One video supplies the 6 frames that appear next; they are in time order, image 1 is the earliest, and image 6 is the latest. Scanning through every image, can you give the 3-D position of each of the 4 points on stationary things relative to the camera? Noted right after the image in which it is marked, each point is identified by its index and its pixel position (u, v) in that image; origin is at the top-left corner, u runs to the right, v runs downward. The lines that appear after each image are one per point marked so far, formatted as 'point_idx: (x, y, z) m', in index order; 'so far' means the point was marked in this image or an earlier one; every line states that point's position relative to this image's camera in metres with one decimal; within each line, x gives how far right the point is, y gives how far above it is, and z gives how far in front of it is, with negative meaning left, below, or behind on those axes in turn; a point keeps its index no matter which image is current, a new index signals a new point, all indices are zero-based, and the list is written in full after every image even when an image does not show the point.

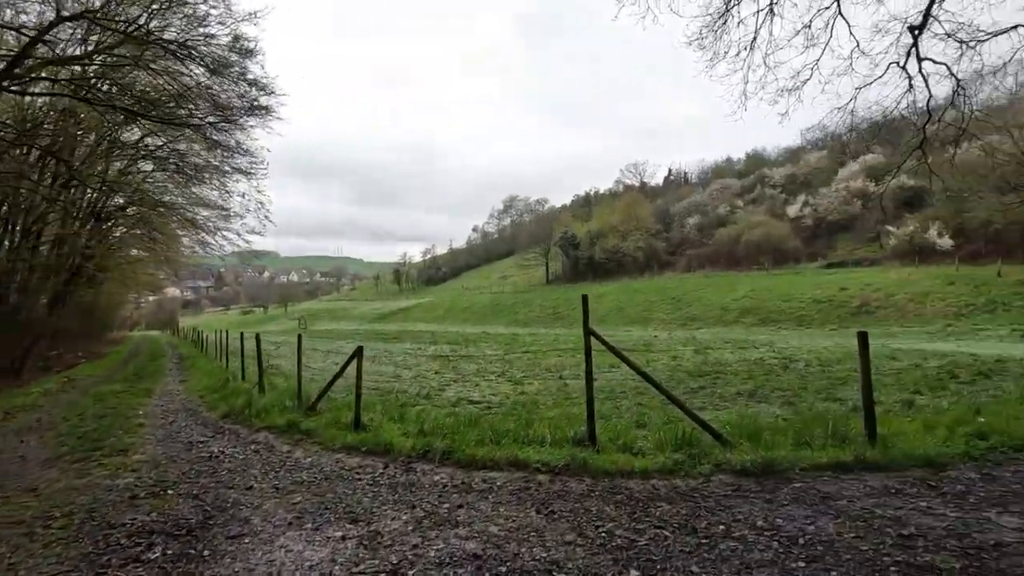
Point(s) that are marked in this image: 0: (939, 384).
0: (+9.2, -2.1, +11.6) m
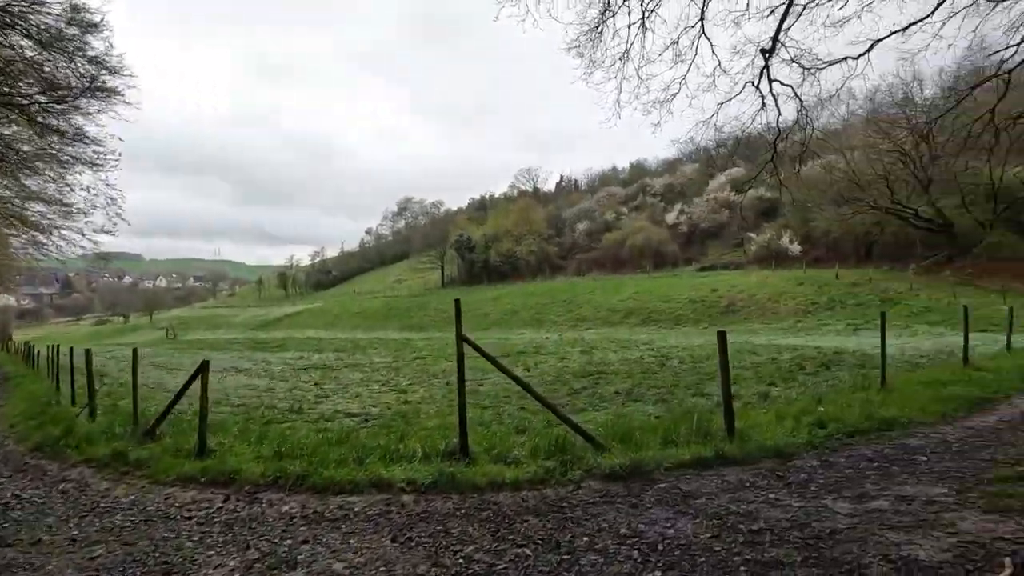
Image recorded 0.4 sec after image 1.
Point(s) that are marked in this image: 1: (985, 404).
0: (+6.6, -2.1, +12.8) m
1: (+7.2, -1.7, +8.1) m
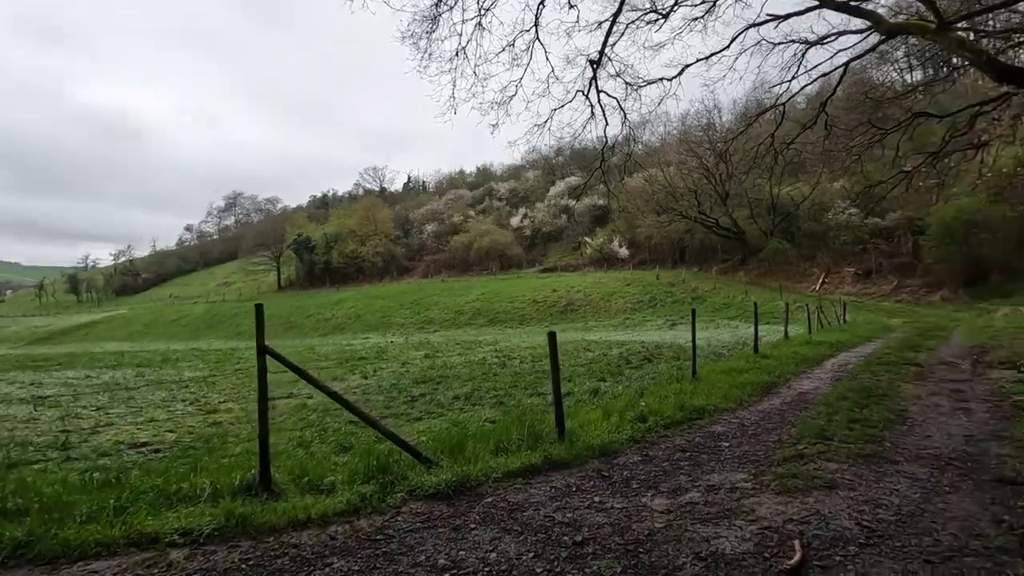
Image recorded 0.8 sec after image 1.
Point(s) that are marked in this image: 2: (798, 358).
0: (+2.7, -2.1, +13.6) m
1: (+4.5, -1.7, +9.3) m
2: (+6.6, -1.6, +12.4) m
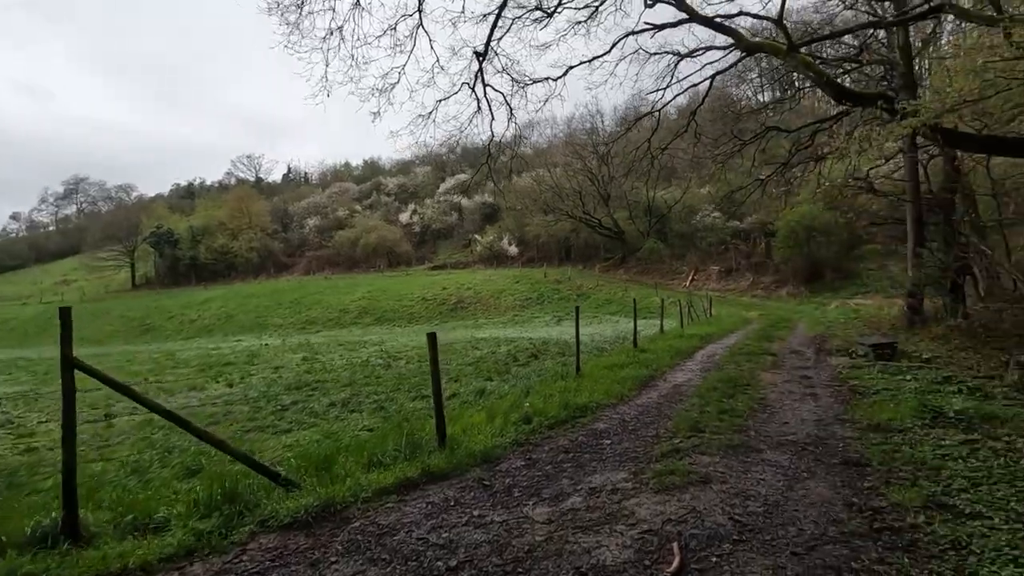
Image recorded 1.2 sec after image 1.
0: (-0.2, -2.0, +13.5) m
1: (+2.5, -1.7, +9.6) m
2: (+3.9, -1.5, +13.1) m
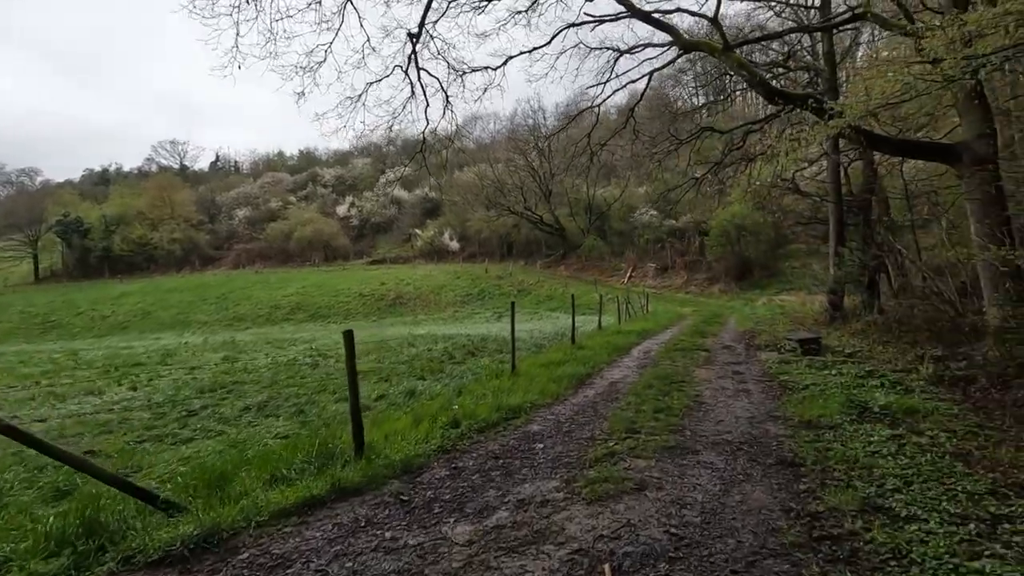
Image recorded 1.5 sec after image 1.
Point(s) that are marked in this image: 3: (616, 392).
0: (-1.8, -1.9, +12.9) m
1: (+1.3, -1.6, +9.4) m
2: (+2.3, -1.4, +13.0) m
3: (+1.6, -1.6, +8.2) m
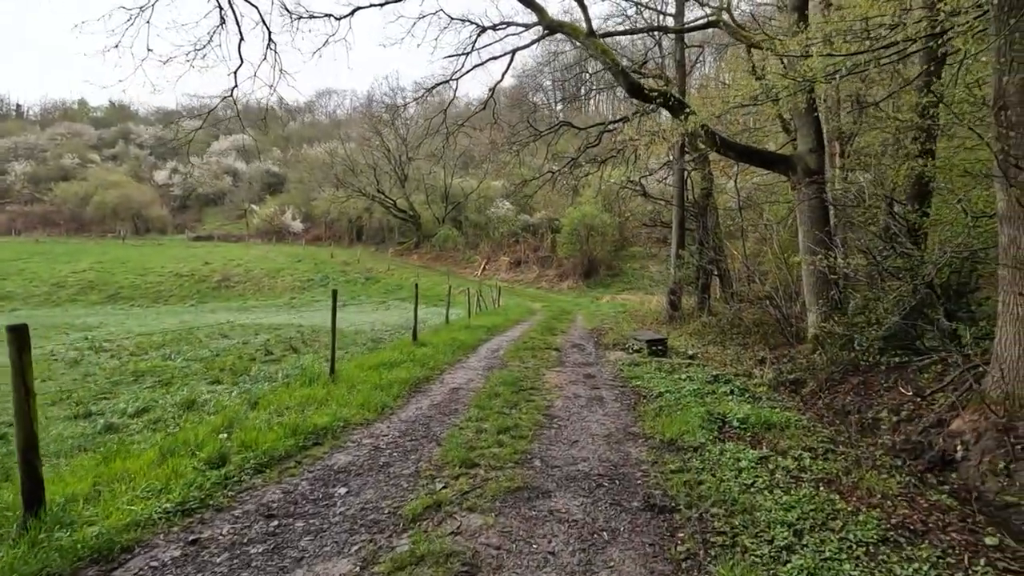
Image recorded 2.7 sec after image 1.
0: (-5.2, -1.5, +10.5) m
1: (-1.3, -1.4, +7.9) m
2: (-1.3, -1.2, +11.7) m
3: (-0.7, -1.5, +6.9) m
